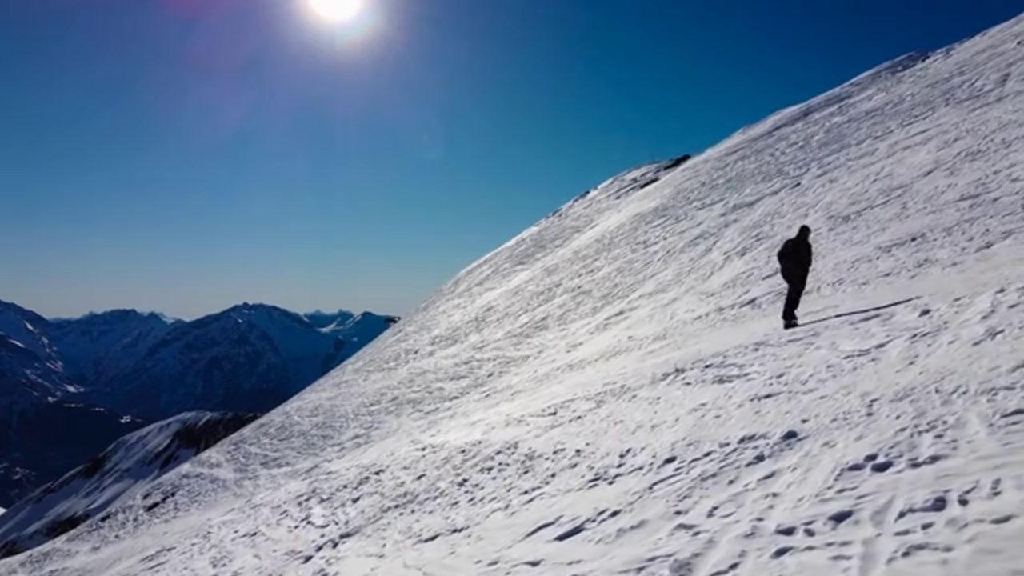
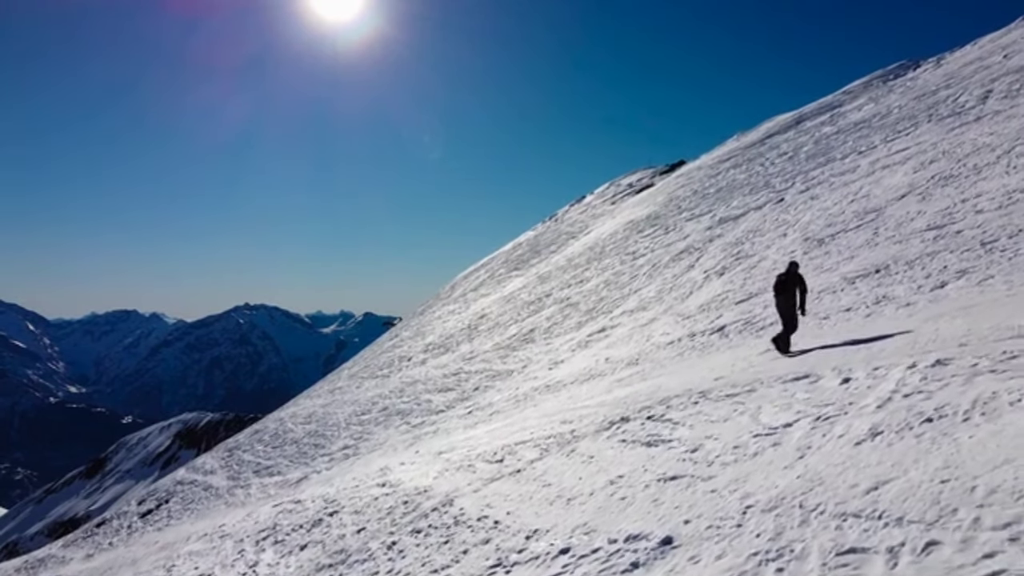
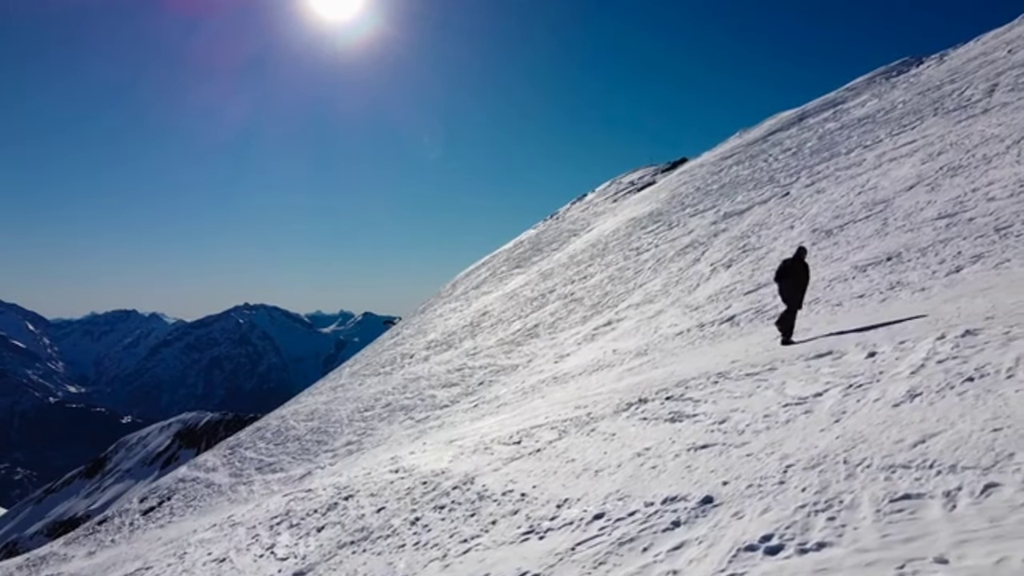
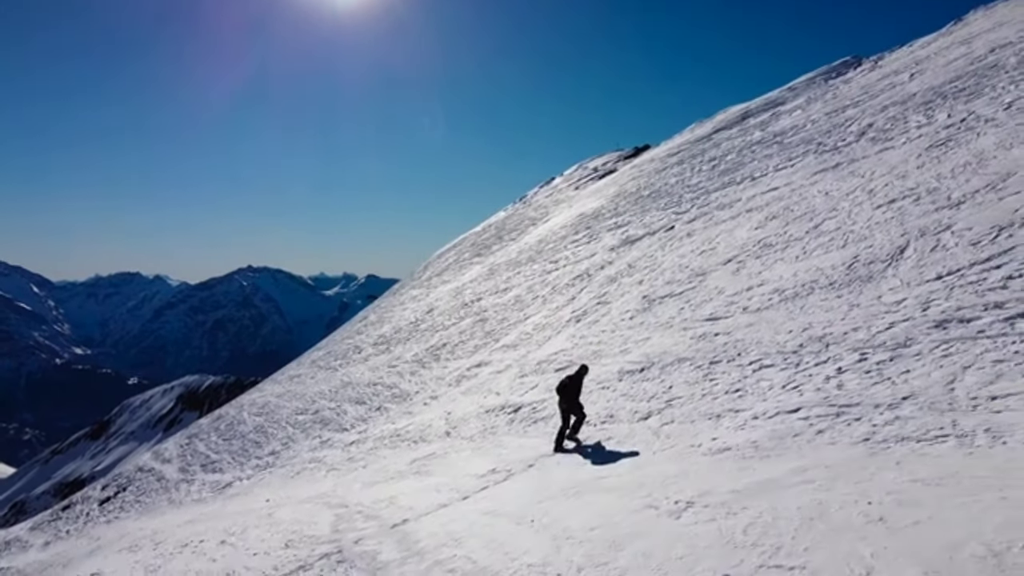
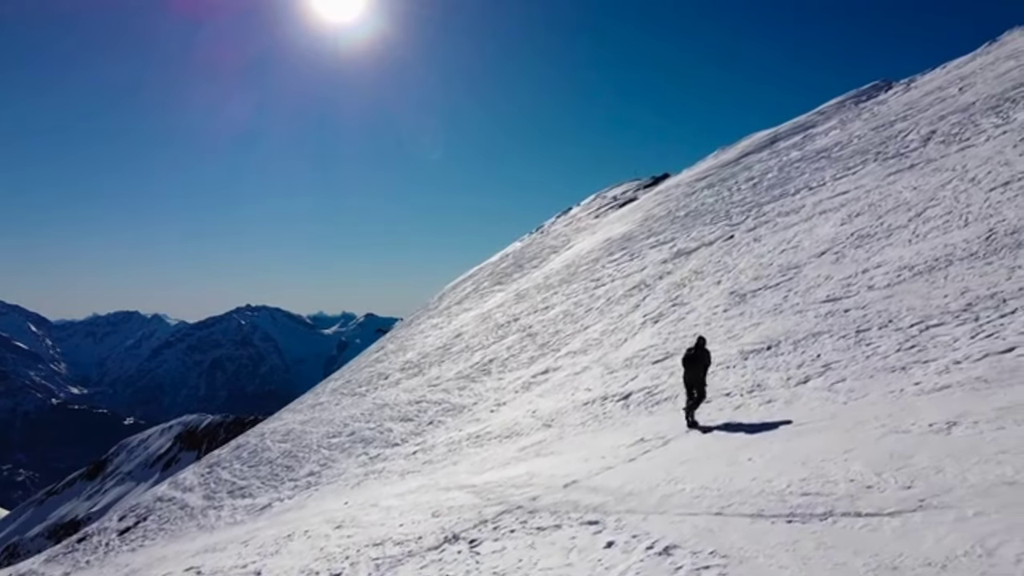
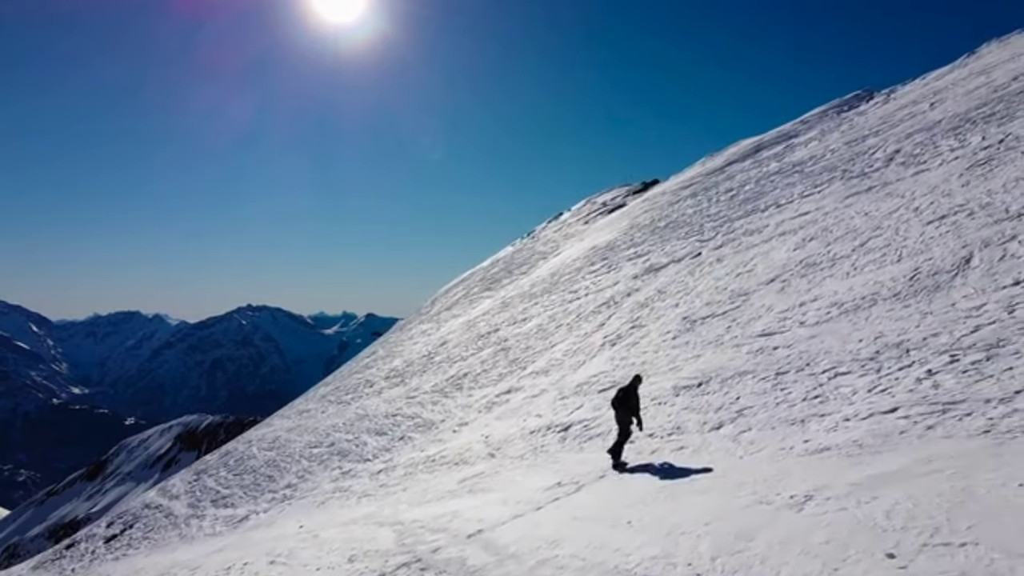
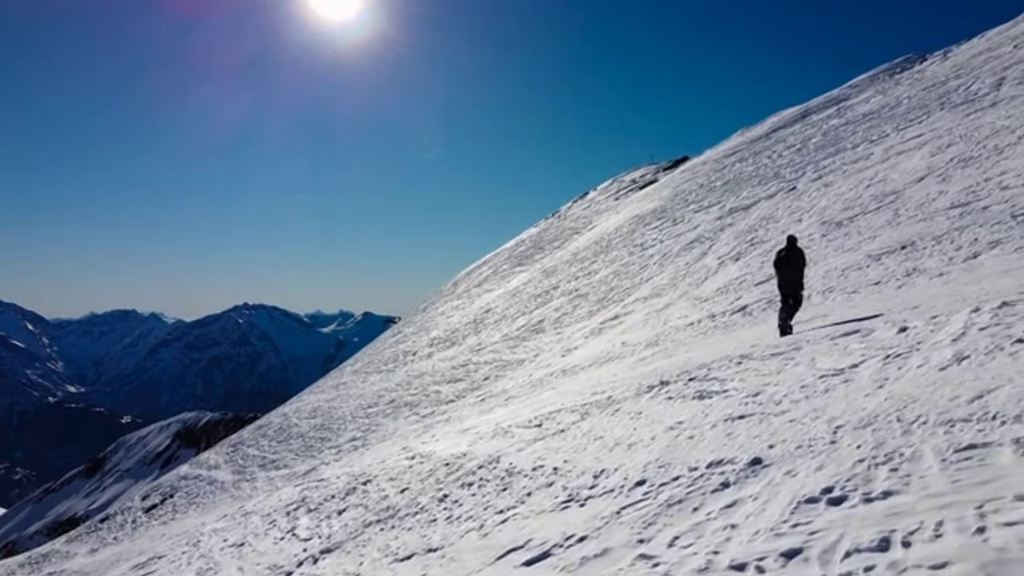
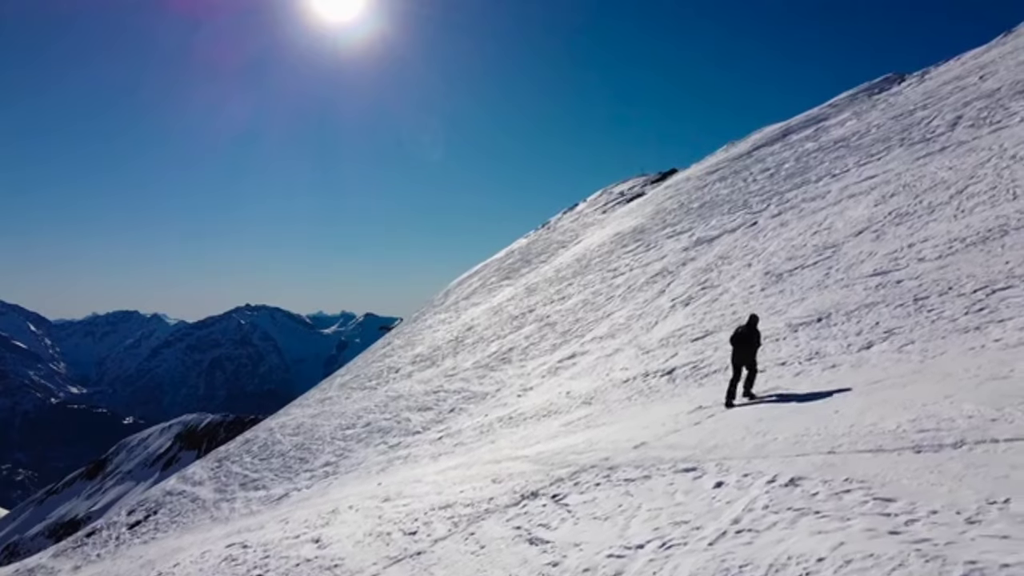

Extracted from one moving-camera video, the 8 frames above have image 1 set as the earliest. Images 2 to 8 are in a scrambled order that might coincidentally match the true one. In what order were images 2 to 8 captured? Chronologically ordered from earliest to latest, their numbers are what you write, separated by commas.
7, 3, 2, 8, 5, 6, 4
